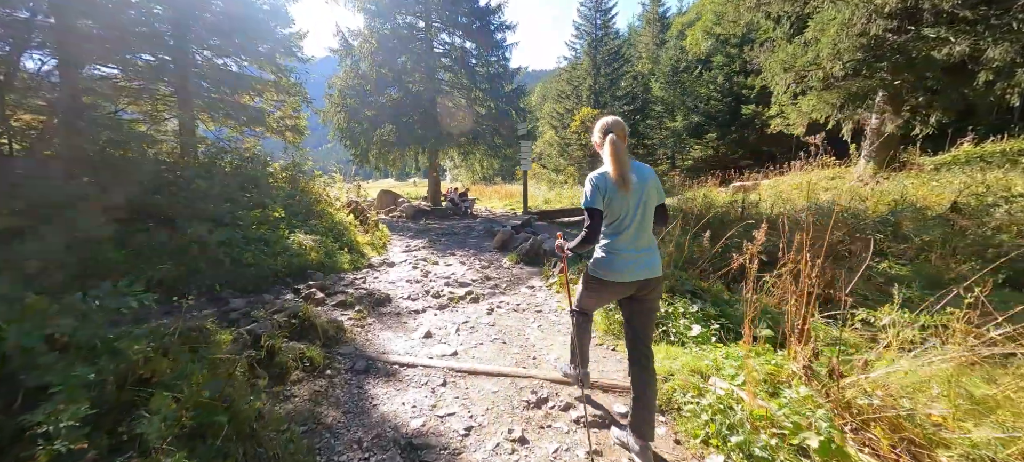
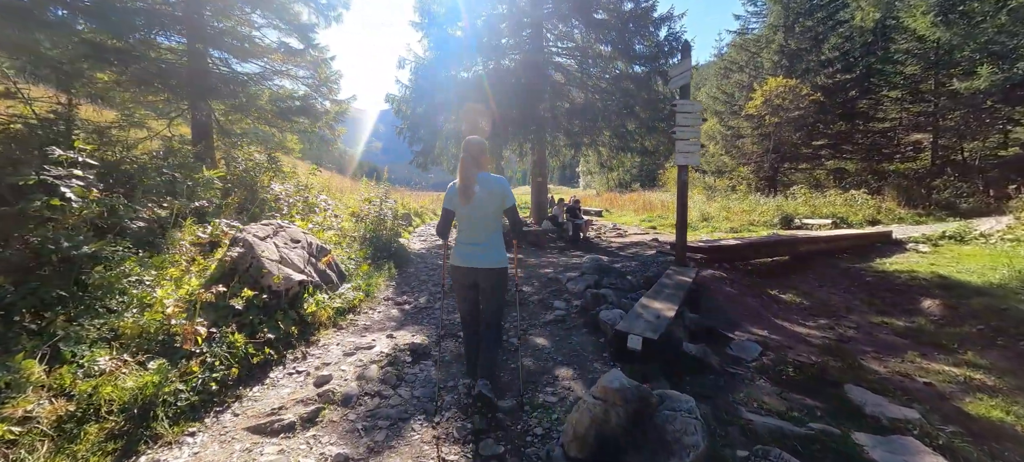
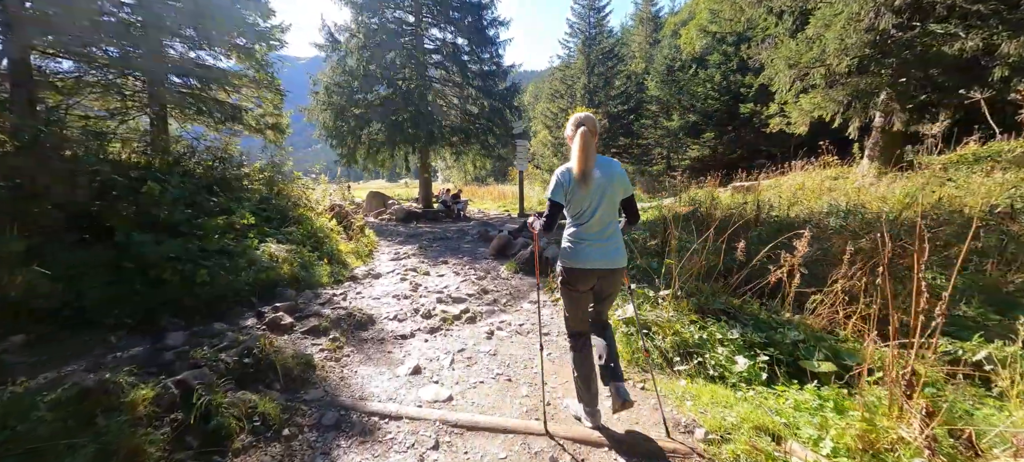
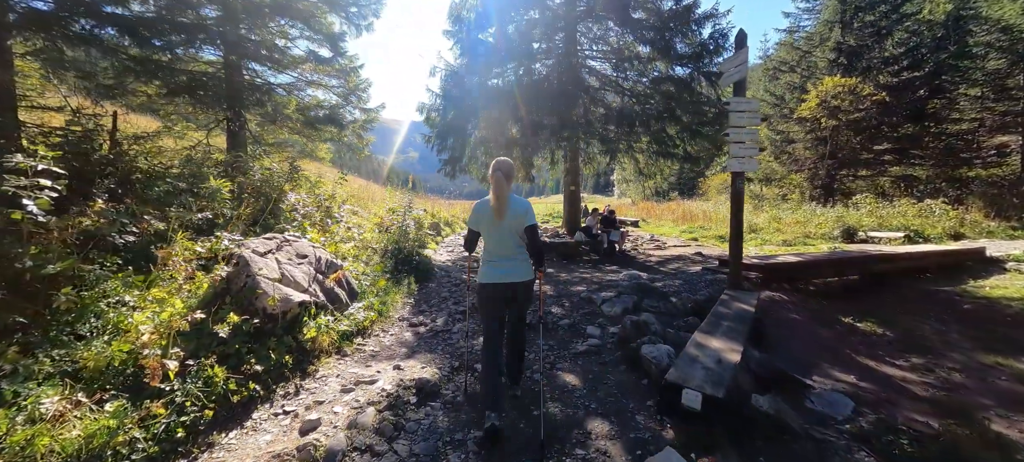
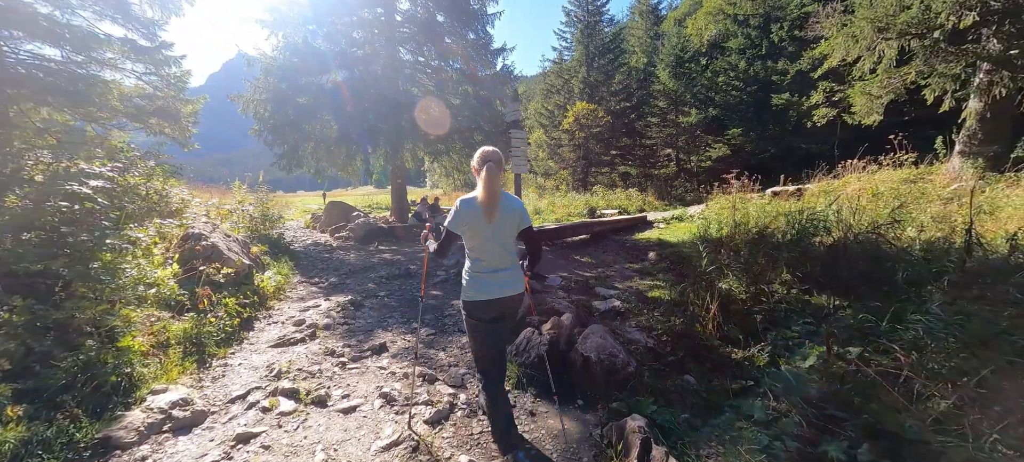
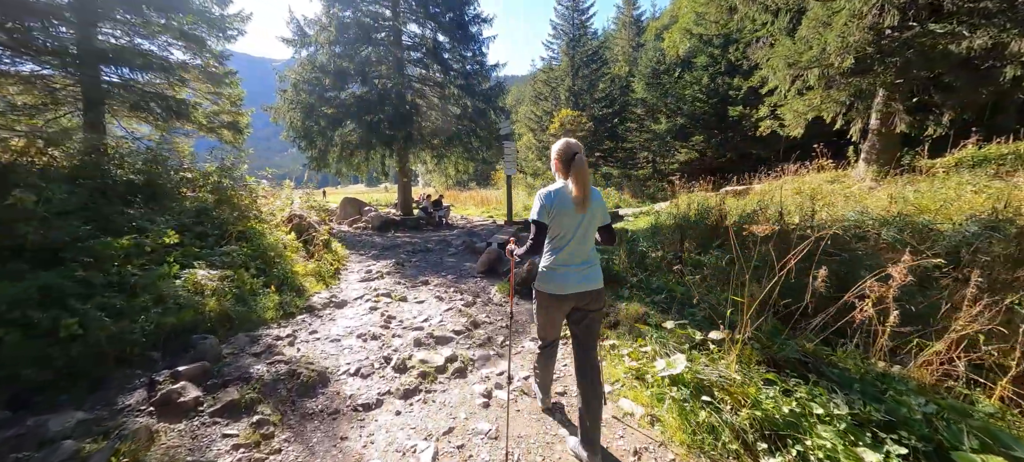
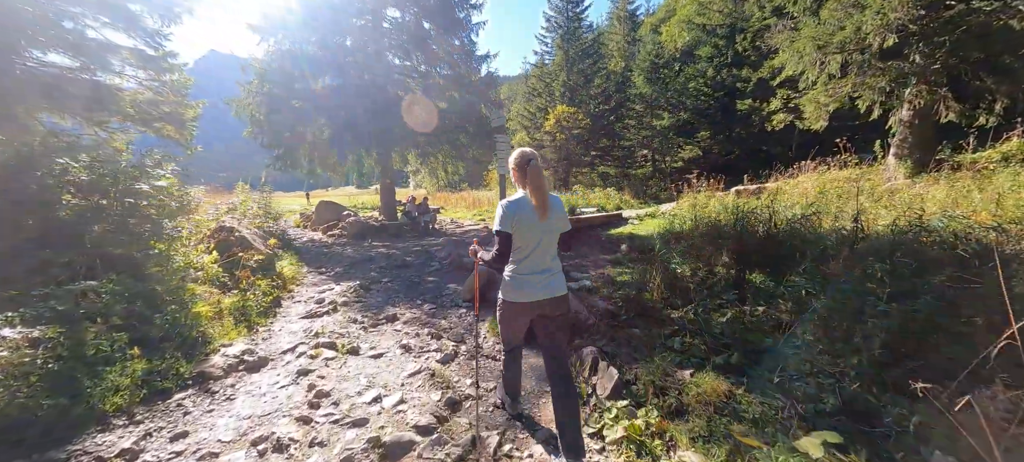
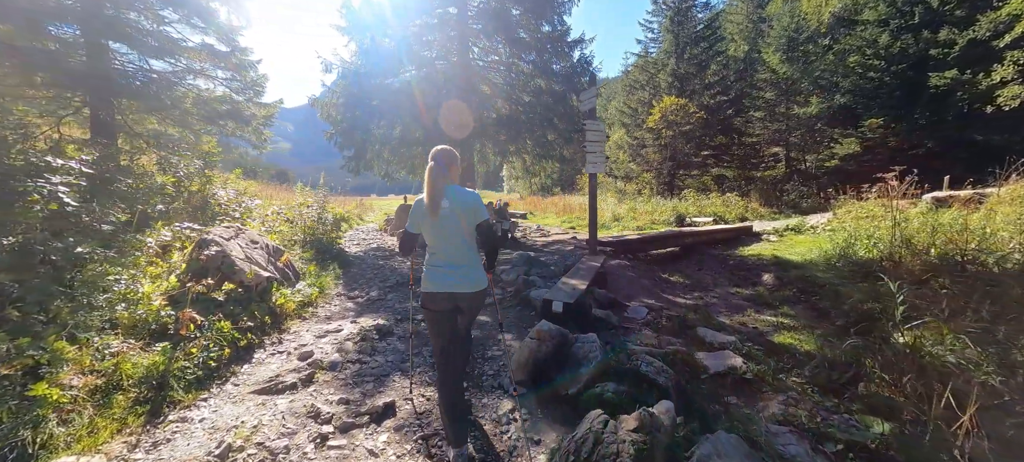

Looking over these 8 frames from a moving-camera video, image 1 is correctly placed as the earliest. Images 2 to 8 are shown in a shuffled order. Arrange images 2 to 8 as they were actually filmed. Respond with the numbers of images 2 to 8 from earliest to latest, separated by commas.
3, 6, 7, 5, 8, 2, 4
